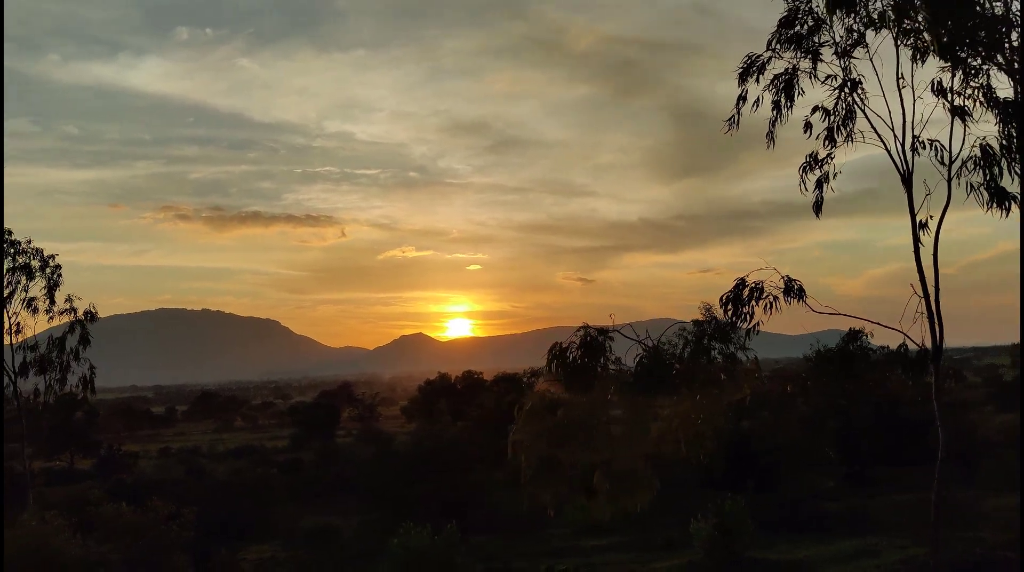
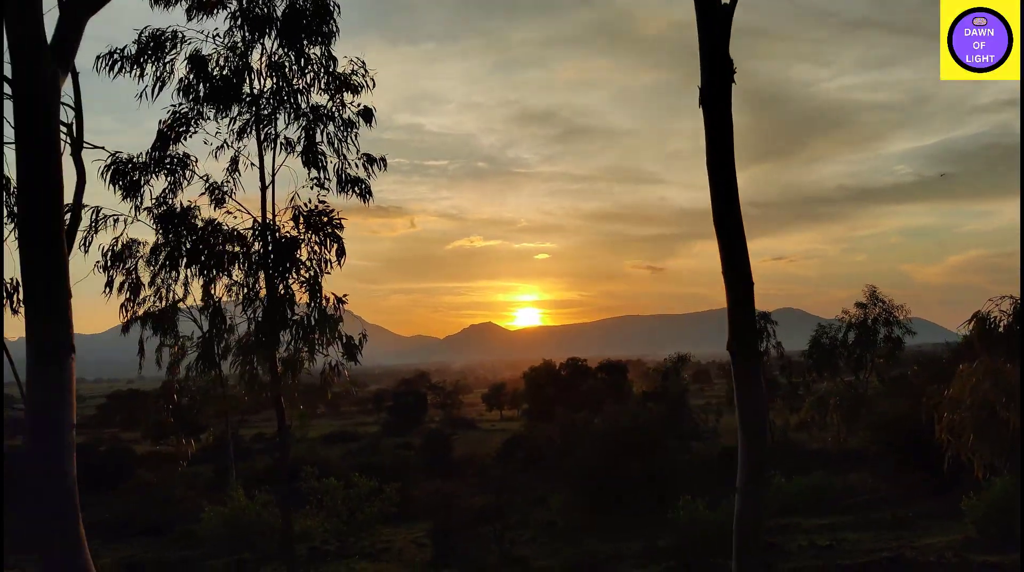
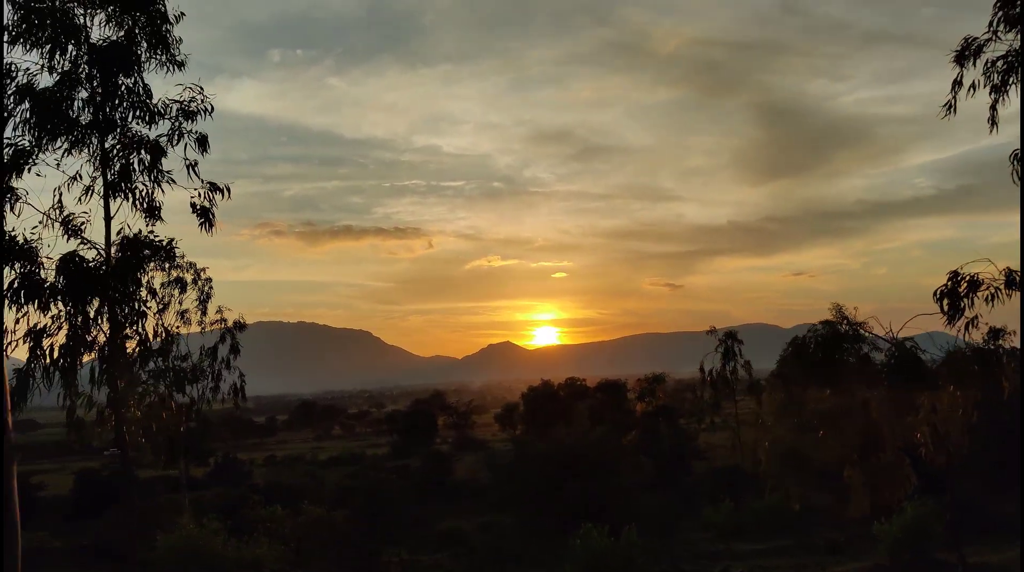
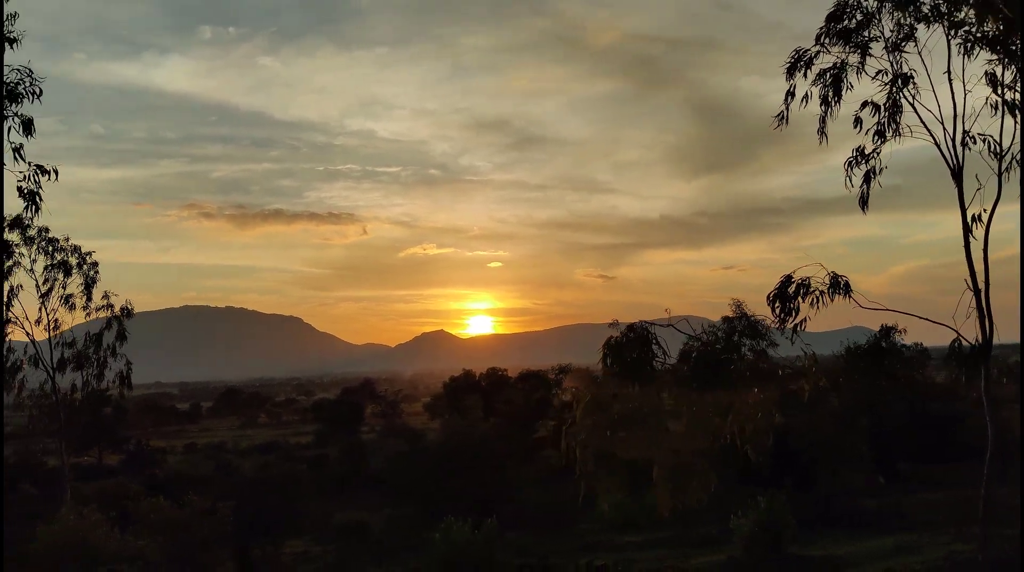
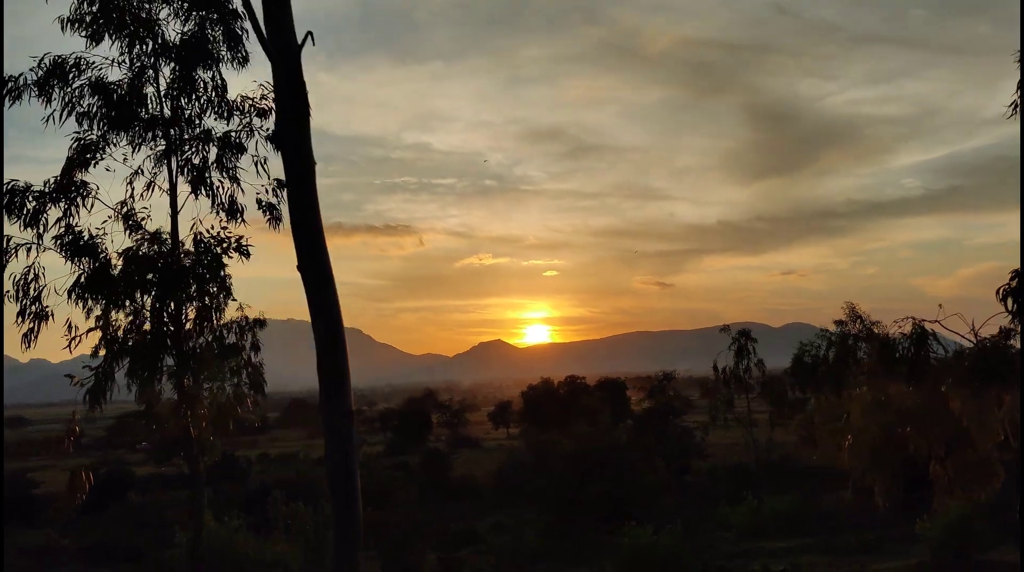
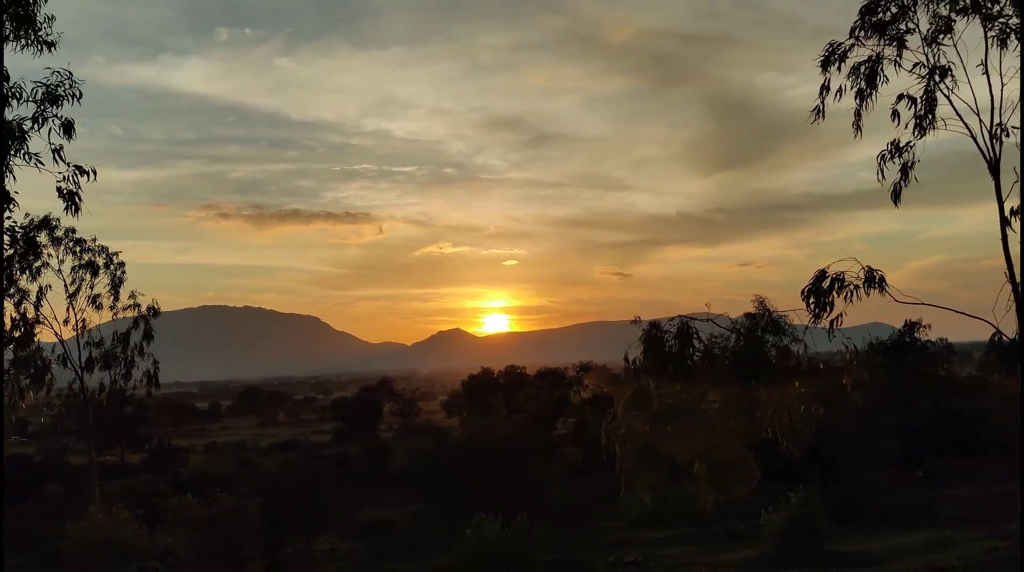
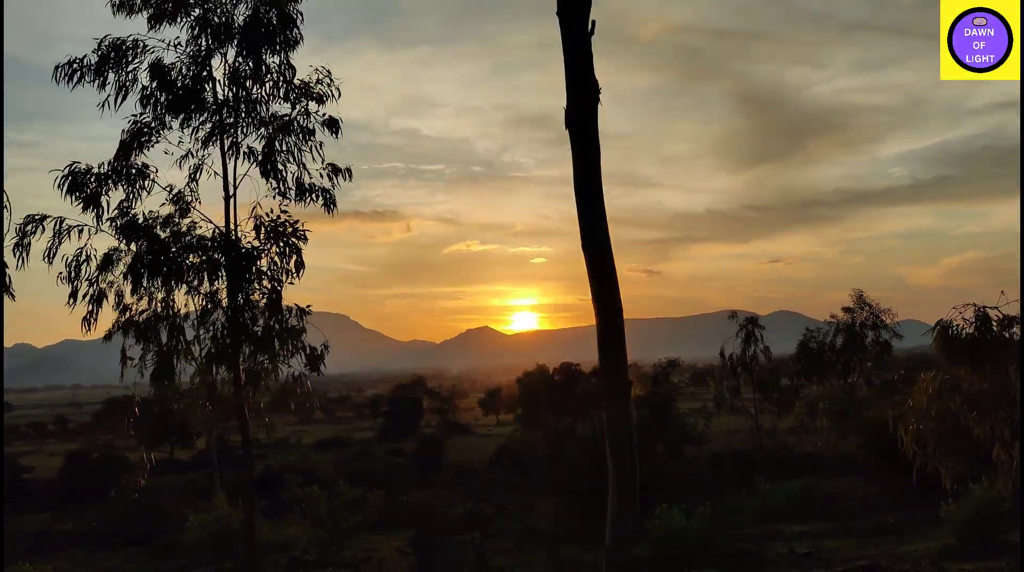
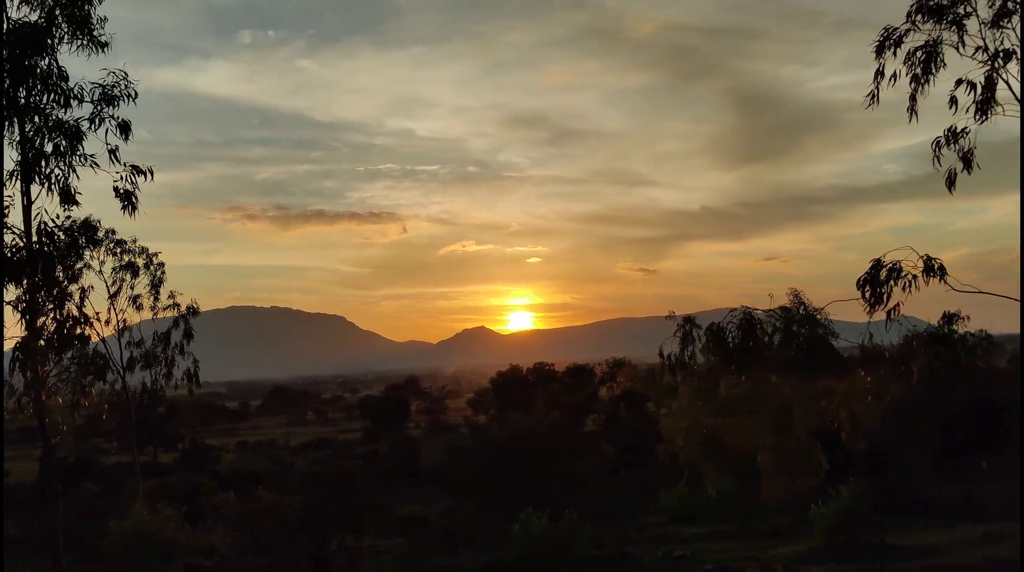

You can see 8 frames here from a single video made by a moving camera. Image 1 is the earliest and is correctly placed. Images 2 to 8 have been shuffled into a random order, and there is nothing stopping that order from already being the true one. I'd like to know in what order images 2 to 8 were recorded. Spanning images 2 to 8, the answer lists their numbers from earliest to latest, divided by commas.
4, 6, 8, 3, 5, 7, 2
